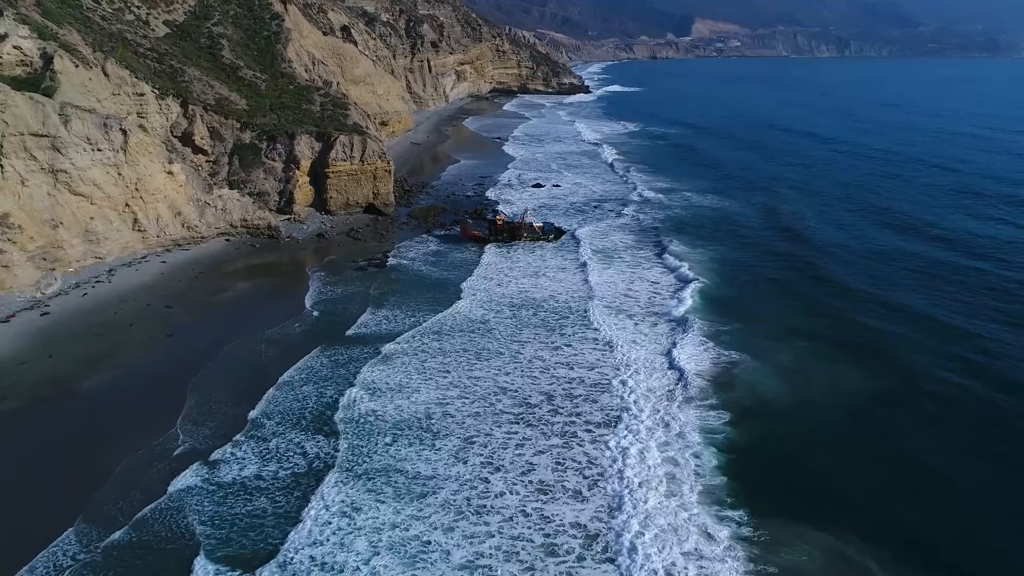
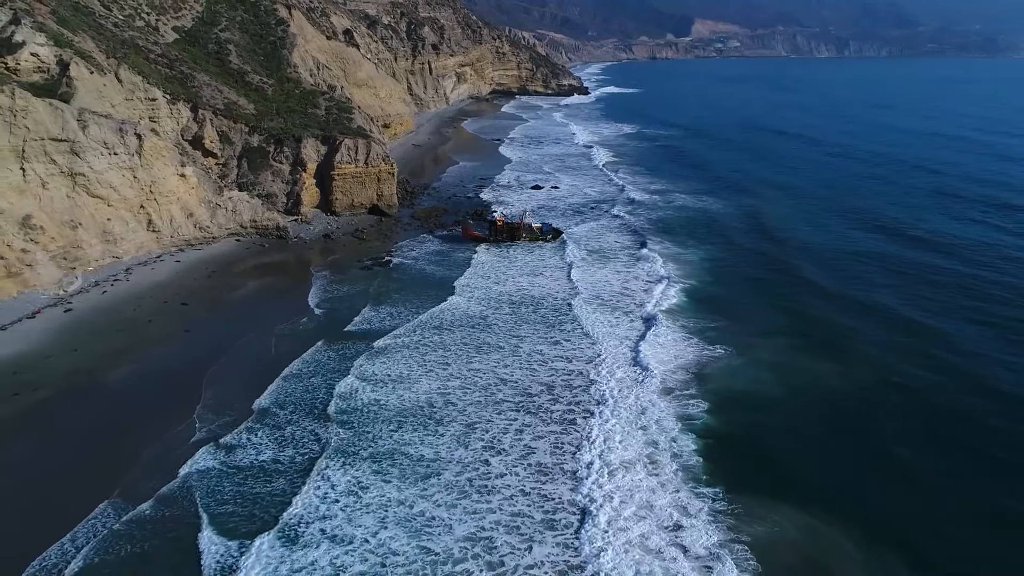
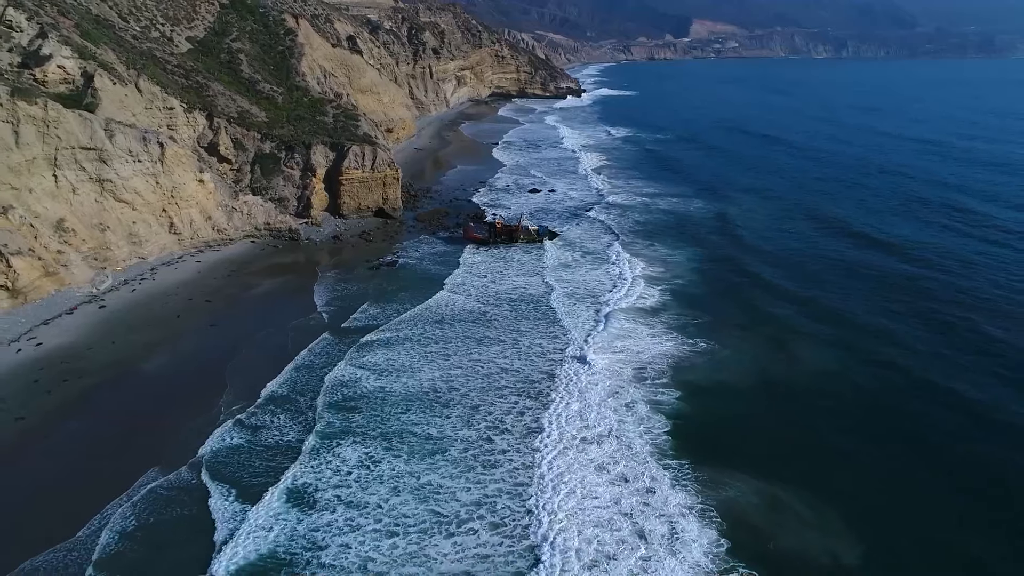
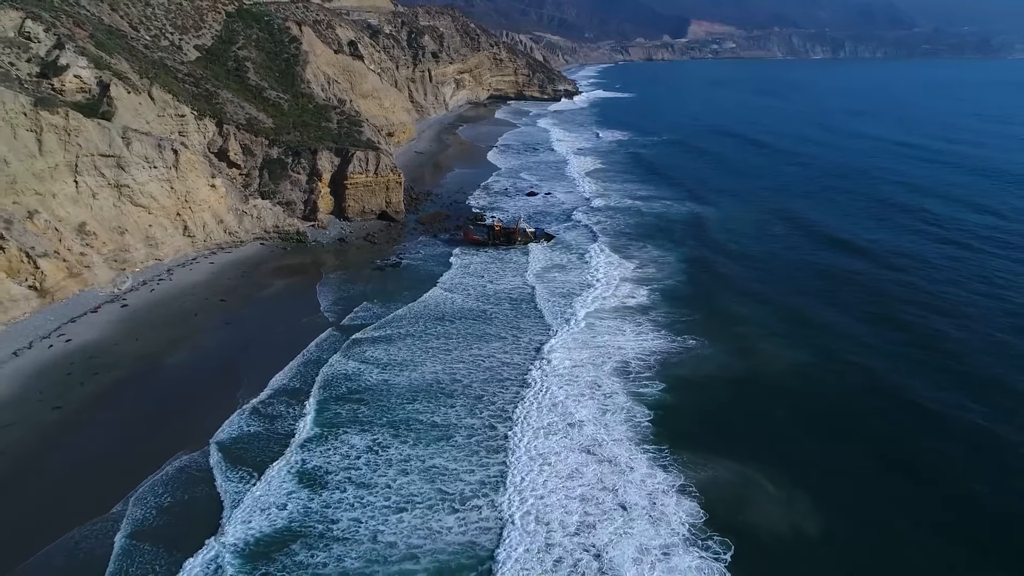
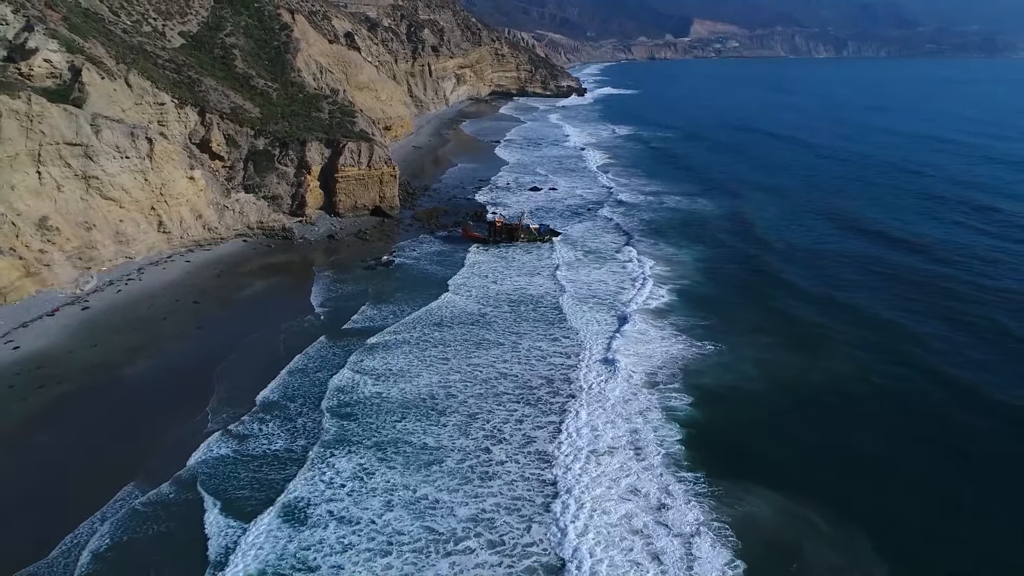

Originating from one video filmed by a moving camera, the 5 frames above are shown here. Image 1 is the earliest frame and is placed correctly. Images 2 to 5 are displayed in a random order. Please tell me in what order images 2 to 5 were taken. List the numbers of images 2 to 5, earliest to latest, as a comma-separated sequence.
2, 5, 3, 4
